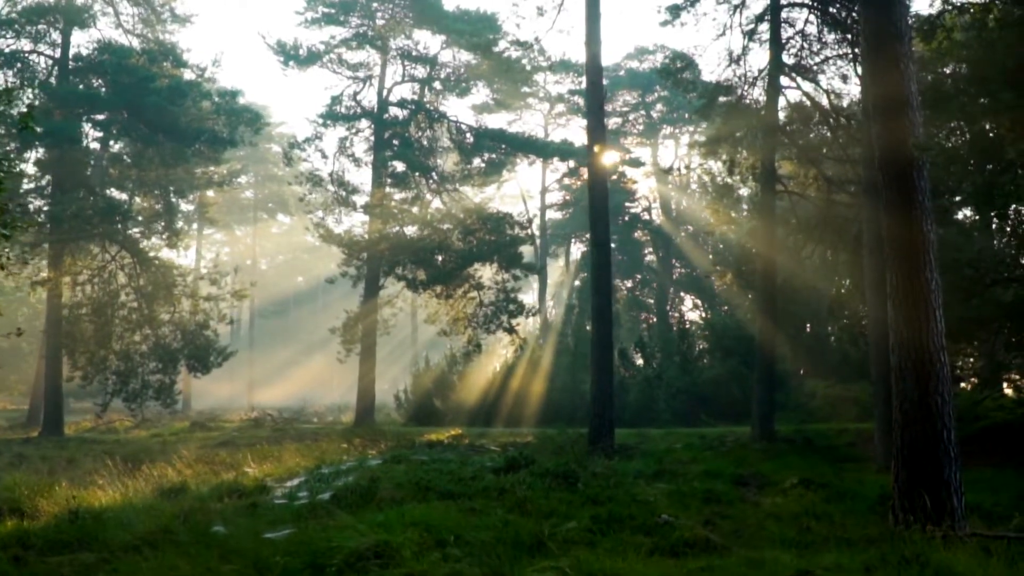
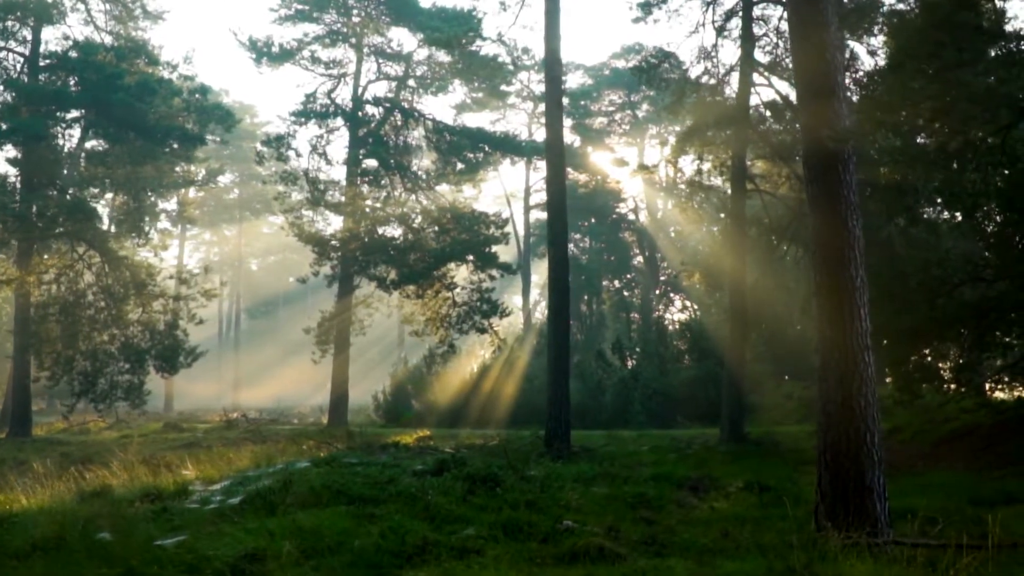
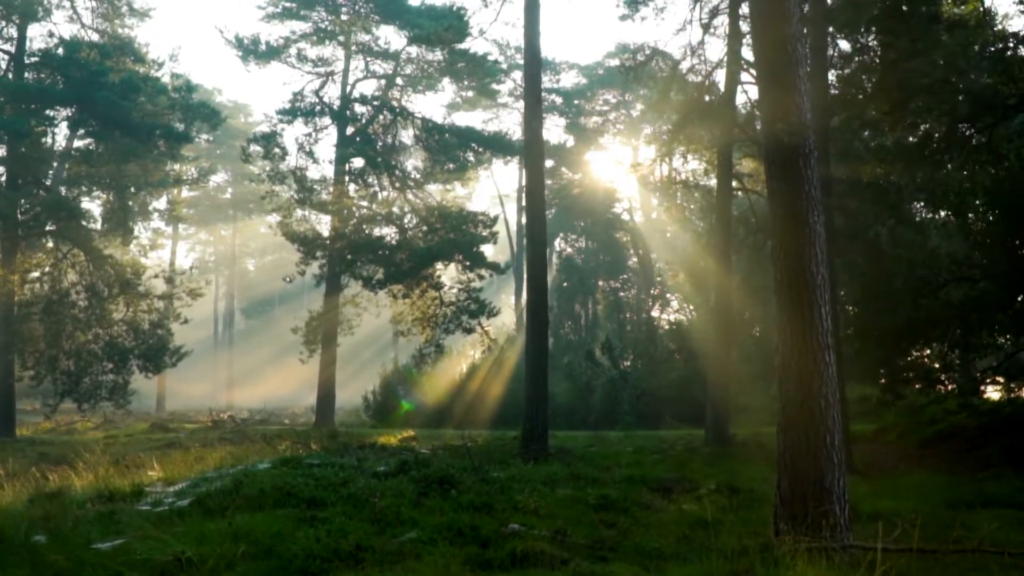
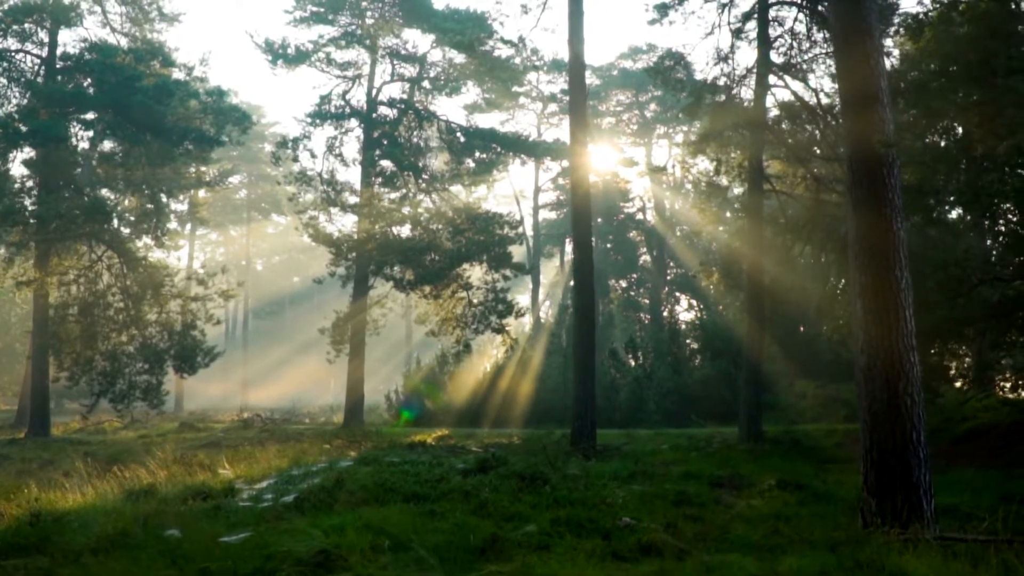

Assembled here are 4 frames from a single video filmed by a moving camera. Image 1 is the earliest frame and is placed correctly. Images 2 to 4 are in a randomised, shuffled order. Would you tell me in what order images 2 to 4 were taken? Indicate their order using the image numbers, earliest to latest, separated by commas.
4, 2, 3
